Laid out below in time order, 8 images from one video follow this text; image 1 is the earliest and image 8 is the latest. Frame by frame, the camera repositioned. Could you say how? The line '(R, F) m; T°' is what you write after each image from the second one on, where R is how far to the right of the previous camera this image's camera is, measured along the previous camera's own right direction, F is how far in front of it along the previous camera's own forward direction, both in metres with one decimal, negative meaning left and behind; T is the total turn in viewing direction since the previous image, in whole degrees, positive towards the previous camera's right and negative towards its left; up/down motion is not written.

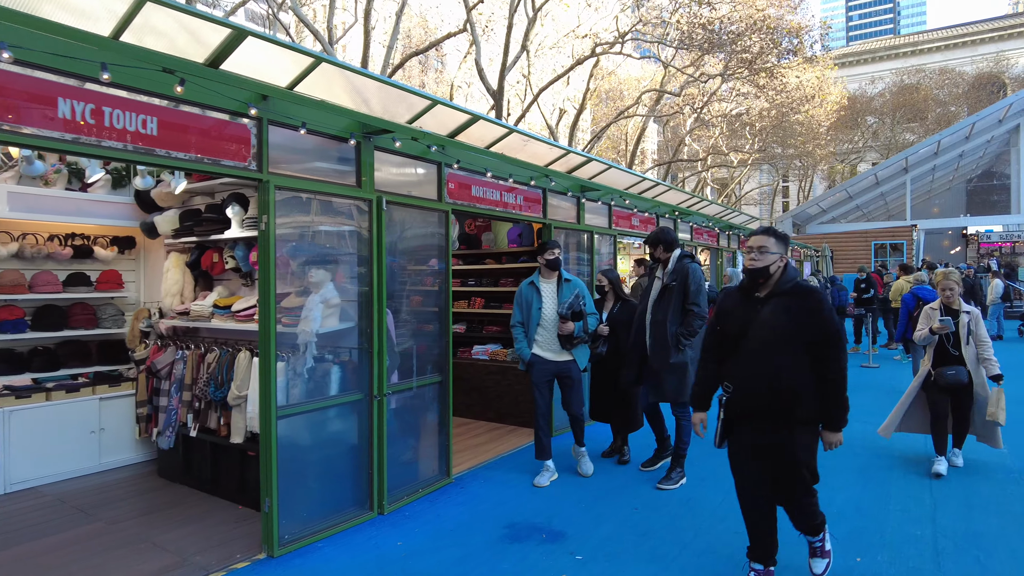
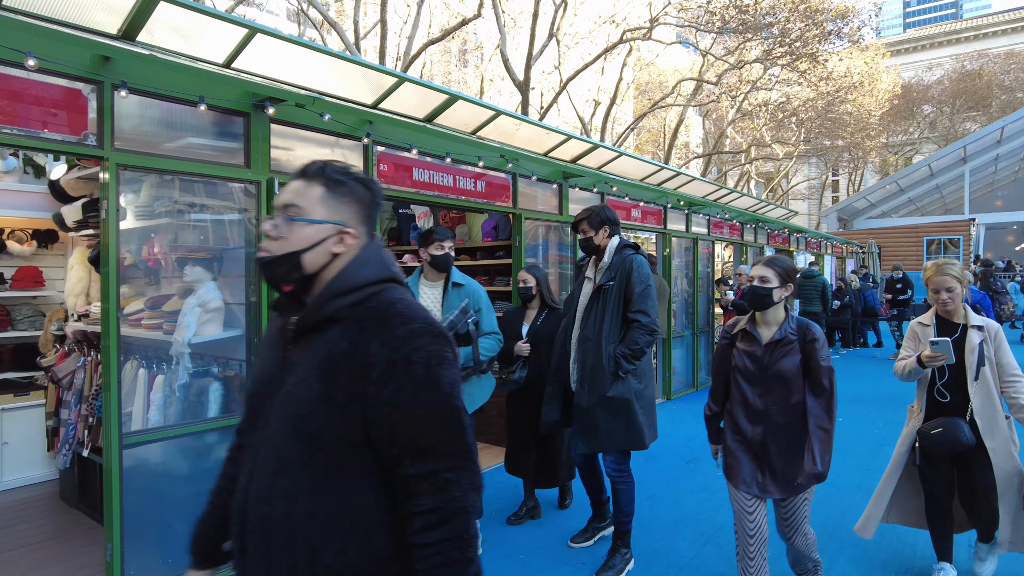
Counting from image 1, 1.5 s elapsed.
(+0.7, +0.8) m; -4°
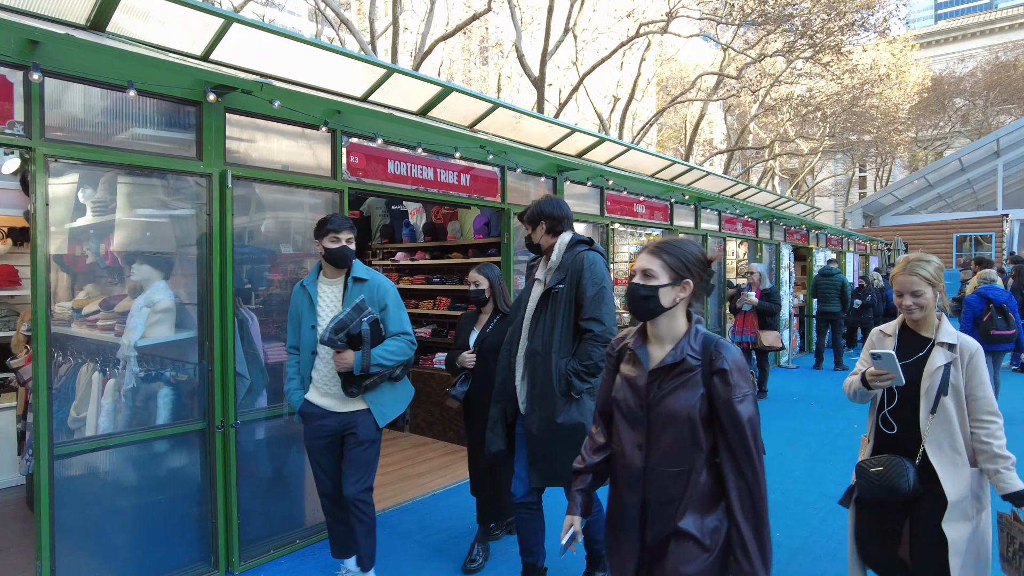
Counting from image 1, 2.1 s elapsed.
(+0.3, +0.3) m; -2°
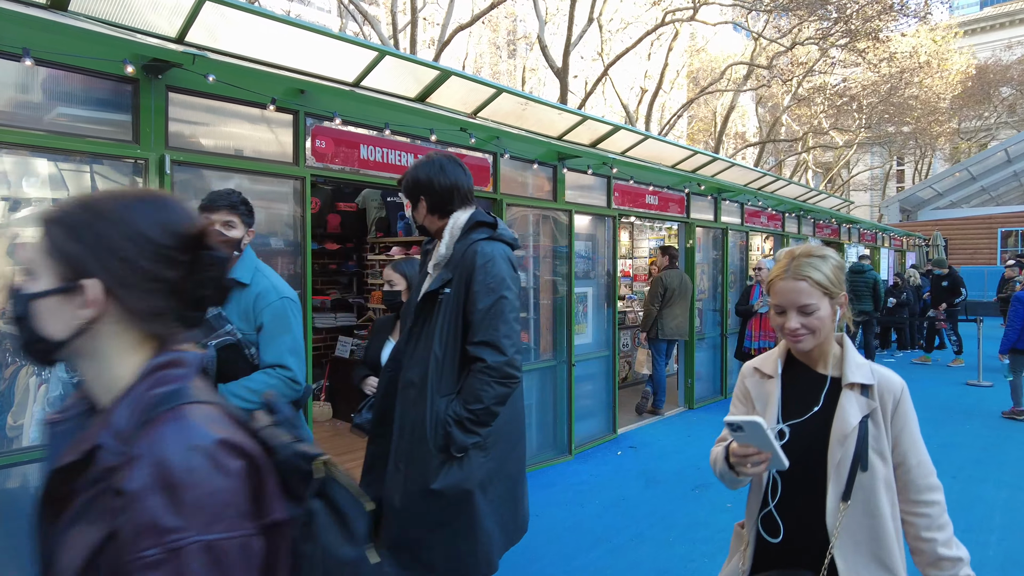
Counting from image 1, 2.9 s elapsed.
(+0.3, +0.4) m; -3°
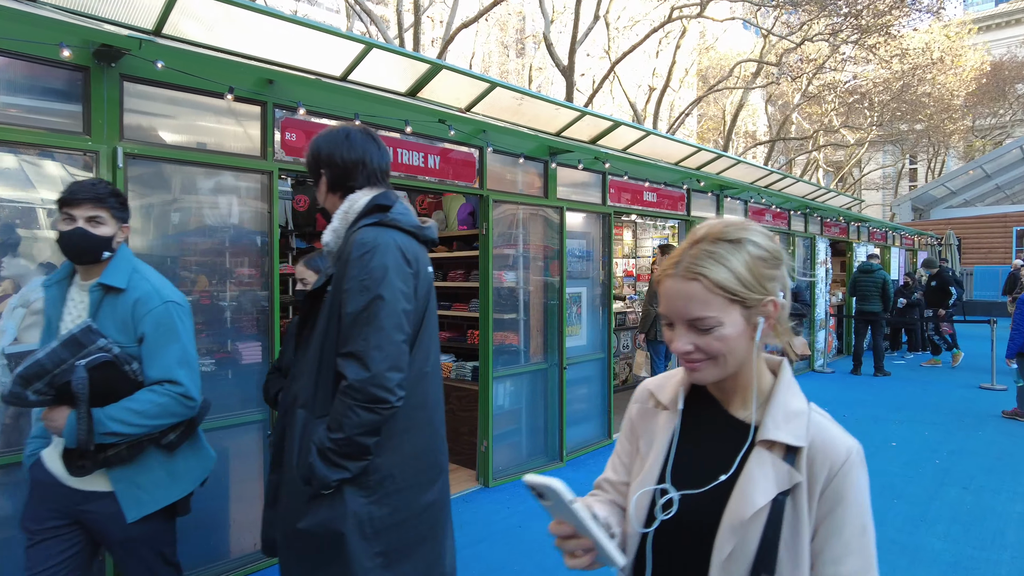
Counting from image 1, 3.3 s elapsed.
(+0.2, +0.2) m; -1°
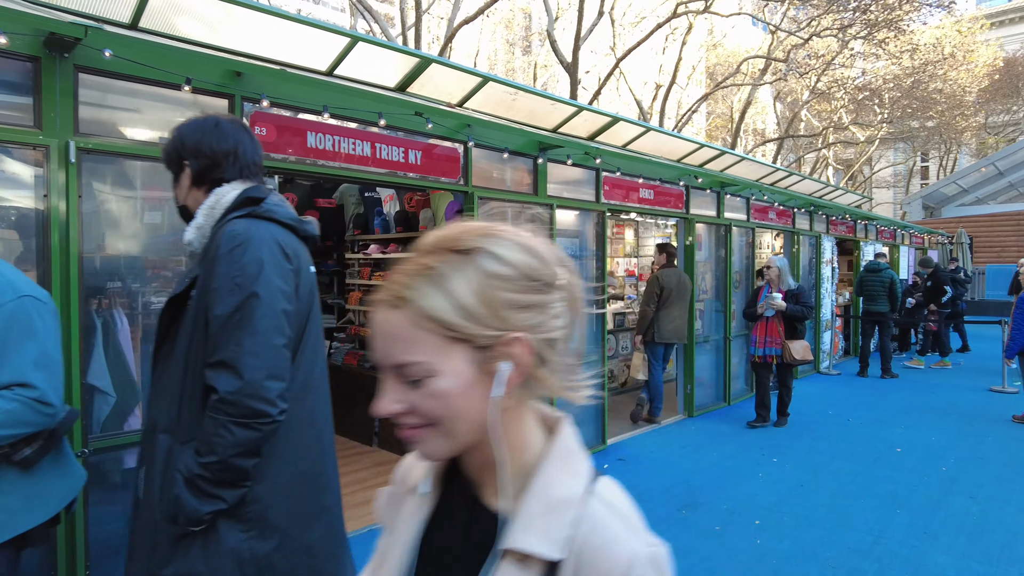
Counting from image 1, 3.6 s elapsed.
(+0.2, +0.2) m; -1°
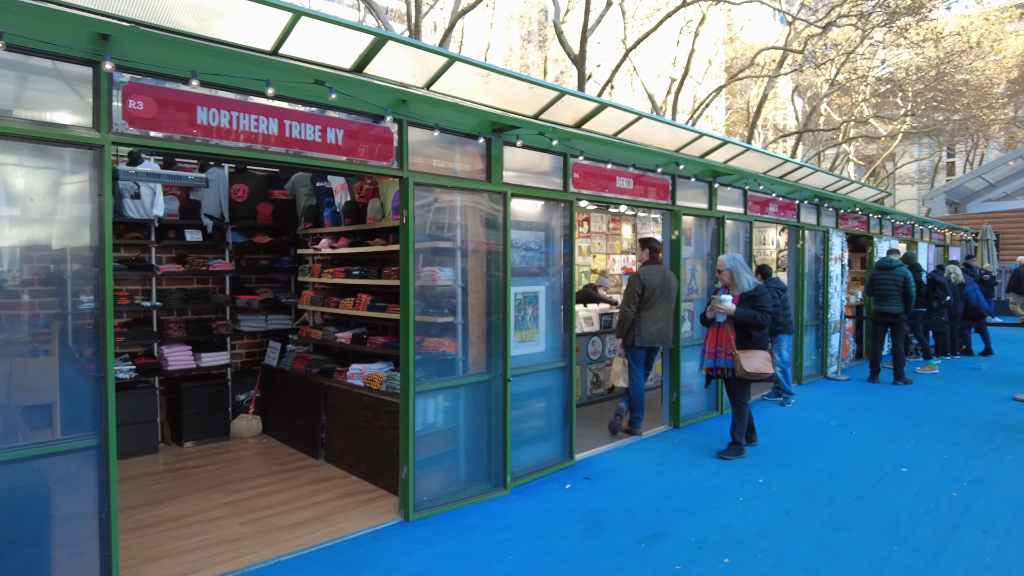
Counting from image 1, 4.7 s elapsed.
(+0.5, +0.6) m; -2°
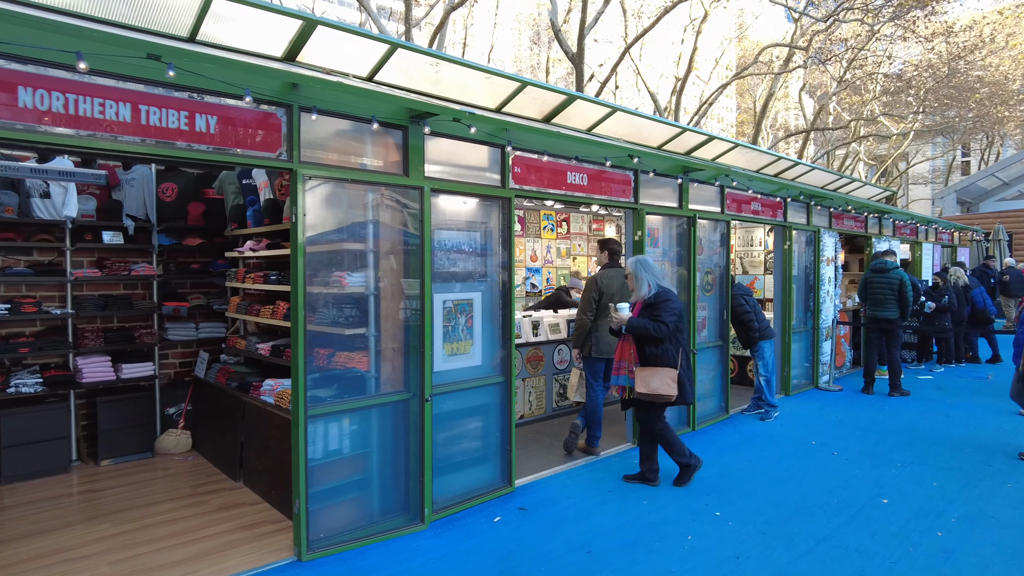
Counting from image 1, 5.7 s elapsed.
(+0.6, +0.5) m; -1°
